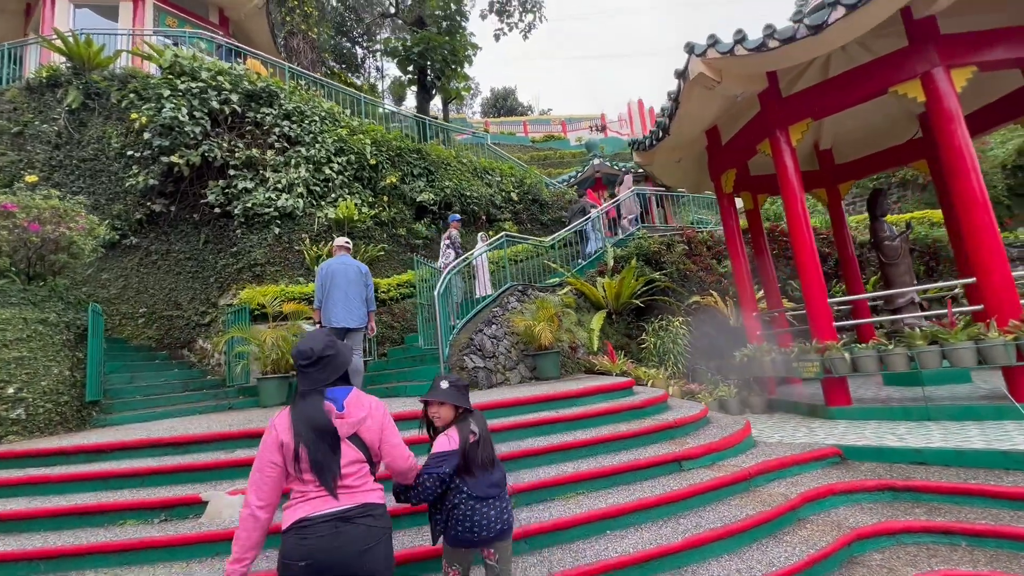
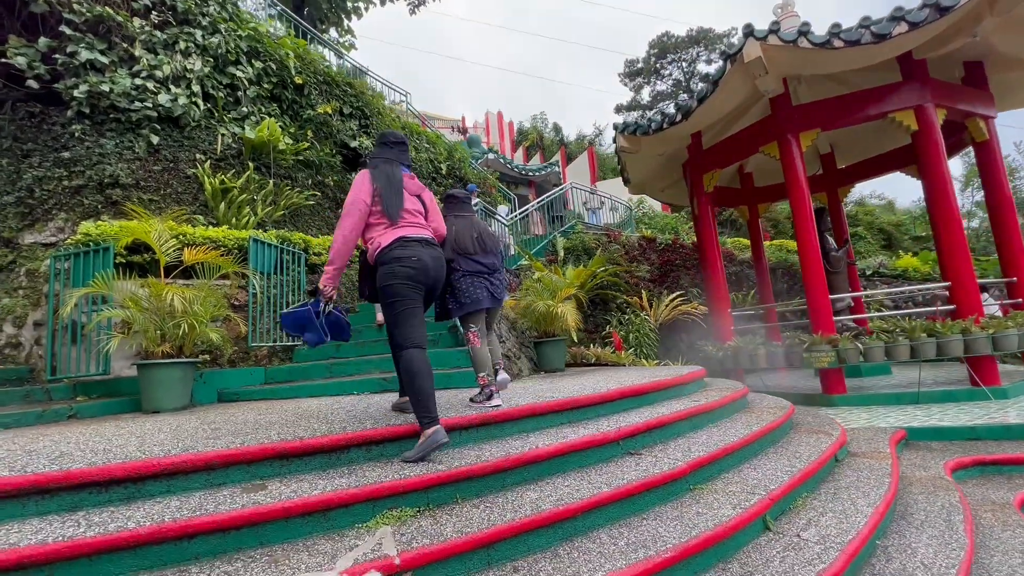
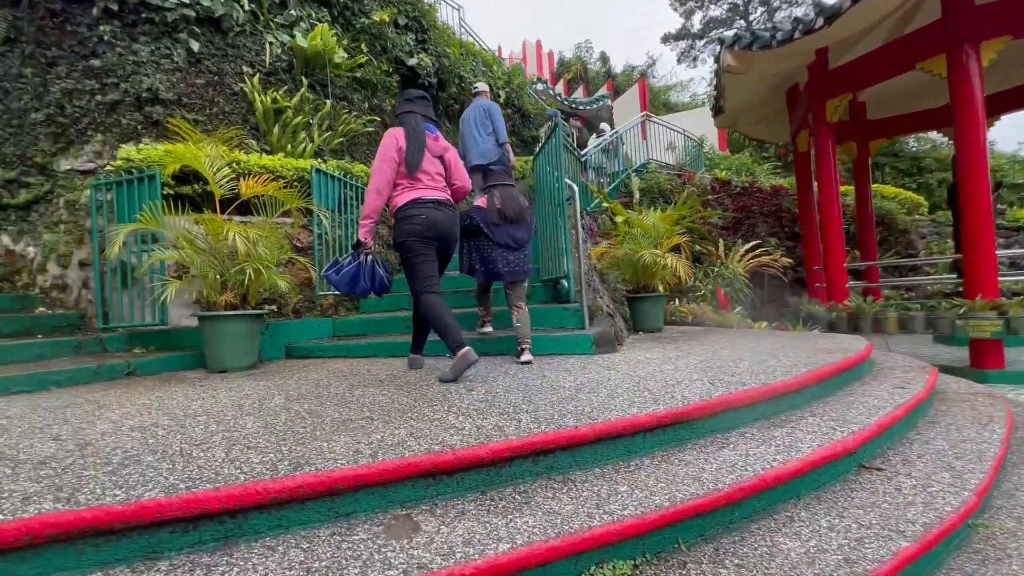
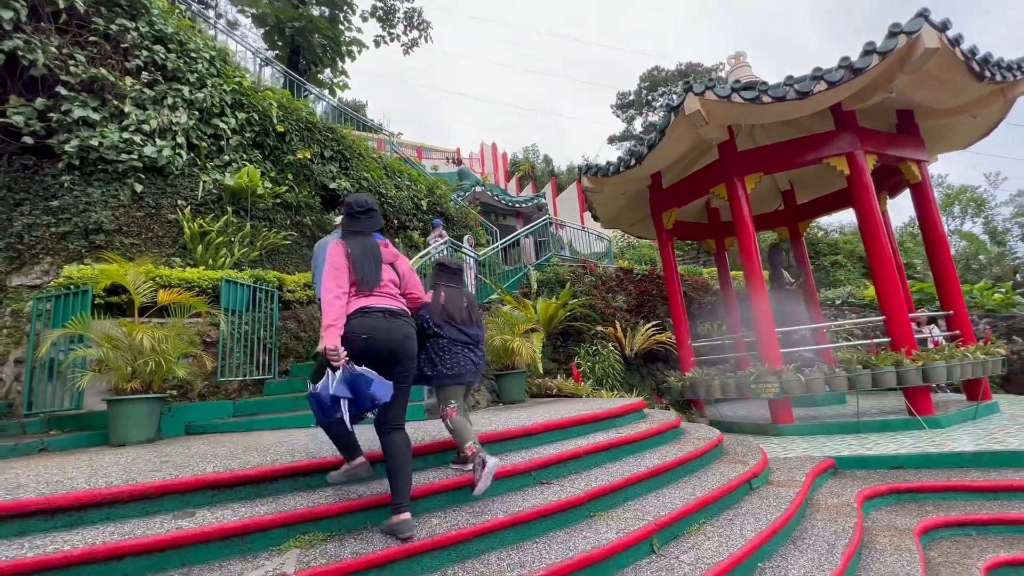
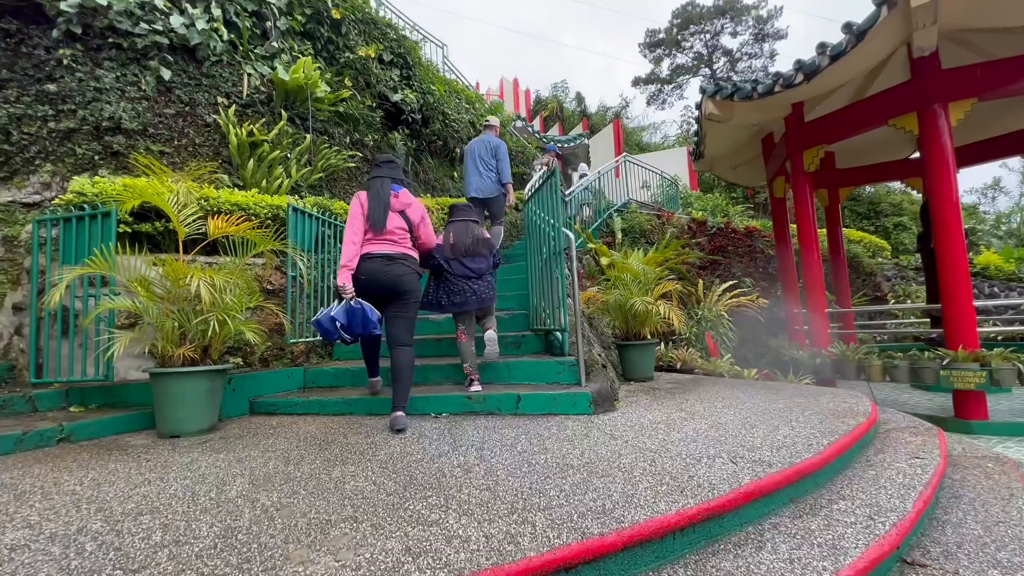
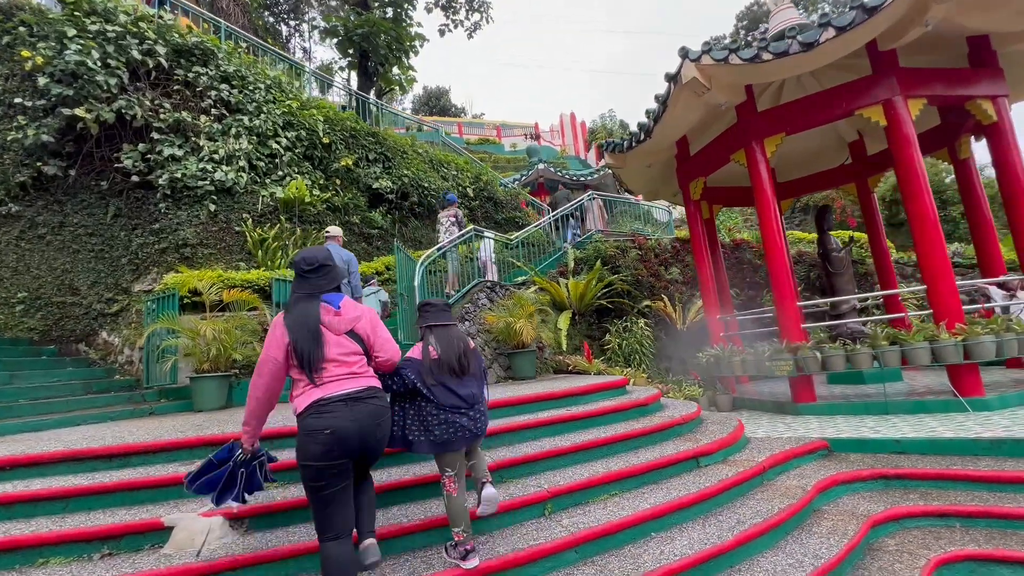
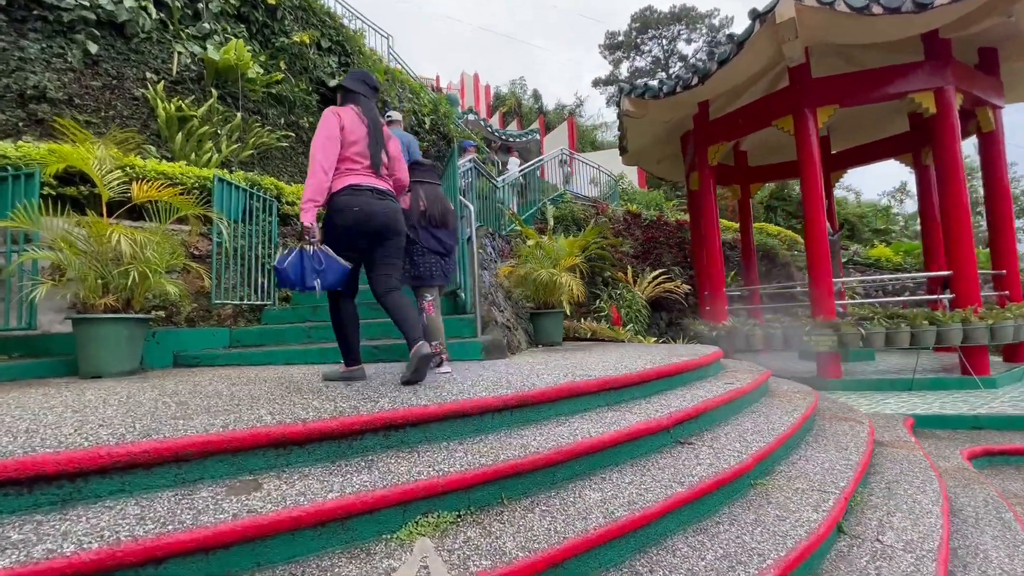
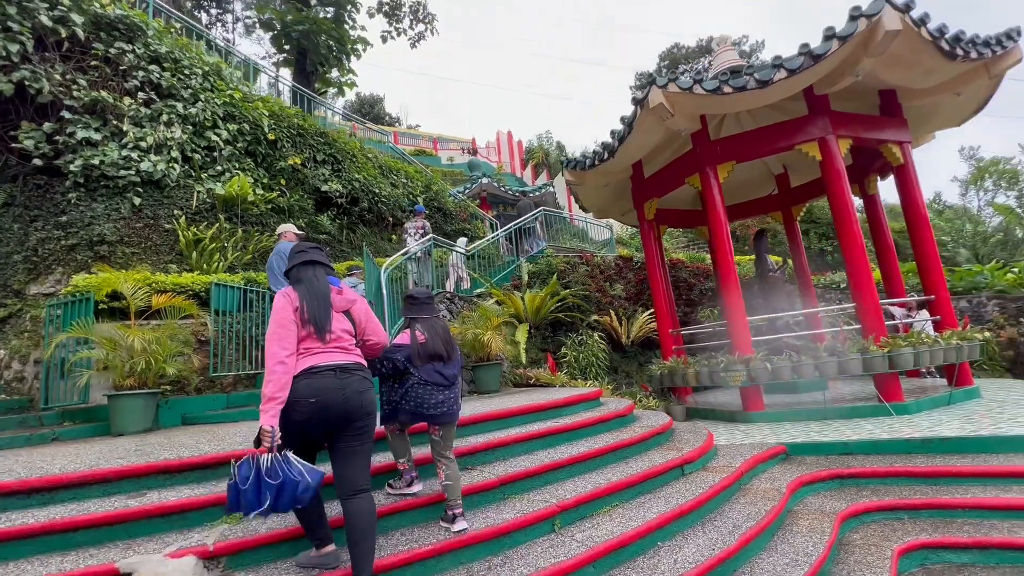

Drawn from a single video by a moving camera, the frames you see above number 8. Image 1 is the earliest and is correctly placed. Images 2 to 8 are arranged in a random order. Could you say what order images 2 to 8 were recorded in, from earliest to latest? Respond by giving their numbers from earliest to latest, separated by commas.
6, 8, 4, 2, 7, 3, 5
